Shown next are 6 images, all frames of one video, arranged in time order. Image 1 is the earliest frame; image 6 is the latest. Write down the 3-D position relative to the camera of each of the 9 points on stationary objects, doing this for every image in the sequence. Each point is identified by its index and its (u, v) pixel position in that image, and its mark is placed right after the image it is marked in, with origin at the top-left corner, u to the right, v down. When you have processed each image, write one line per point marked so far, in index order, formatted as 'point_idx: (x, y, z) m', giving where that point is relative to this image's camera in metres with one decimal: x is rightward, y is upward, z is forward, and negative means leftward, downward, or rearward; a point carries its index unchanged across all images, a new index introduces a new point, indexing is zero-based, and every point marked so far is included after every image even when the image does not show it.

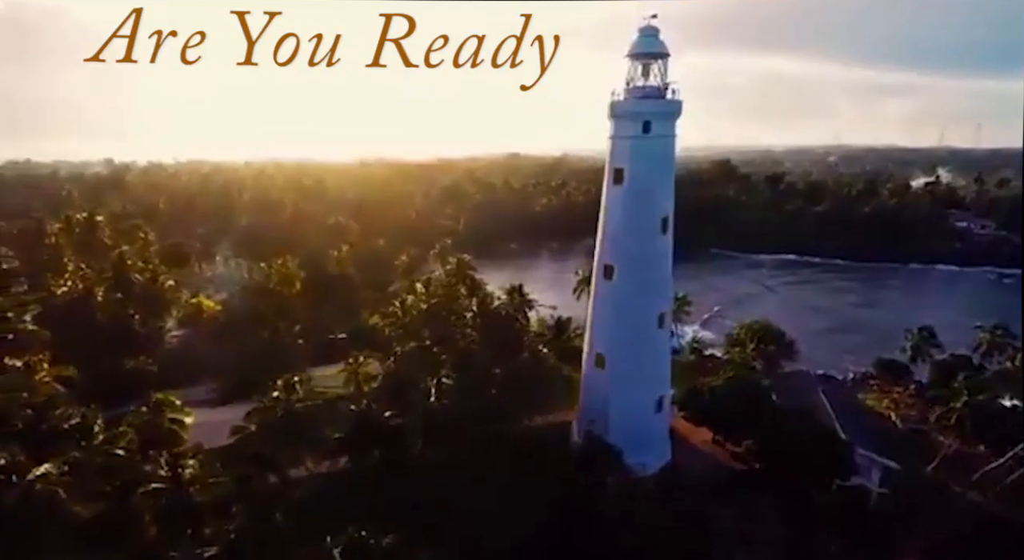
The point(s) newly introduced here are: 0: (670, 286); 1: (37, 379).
0: (+3.4, -0.2, +14.7) m
1: (-8.9, -1.8, +12.2) m
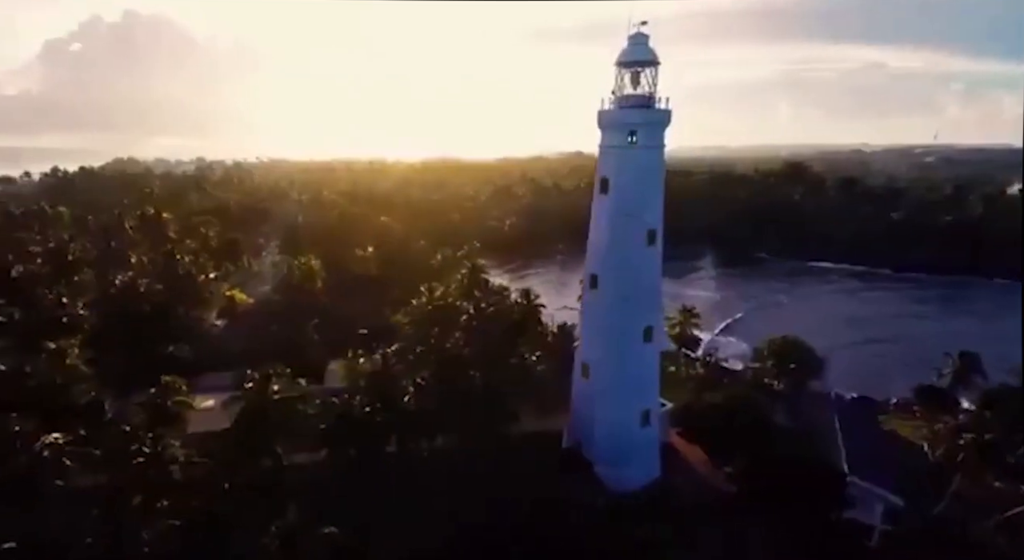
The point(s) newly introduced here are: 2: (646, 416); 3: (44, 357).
0: (+3.1, -0.4, +14.4) m
1: (-9.4, -1.6, +13.9) m
2: (+2.9, -3.0, +14.6) m
3: (-9.8, -1.5, +13.8) m
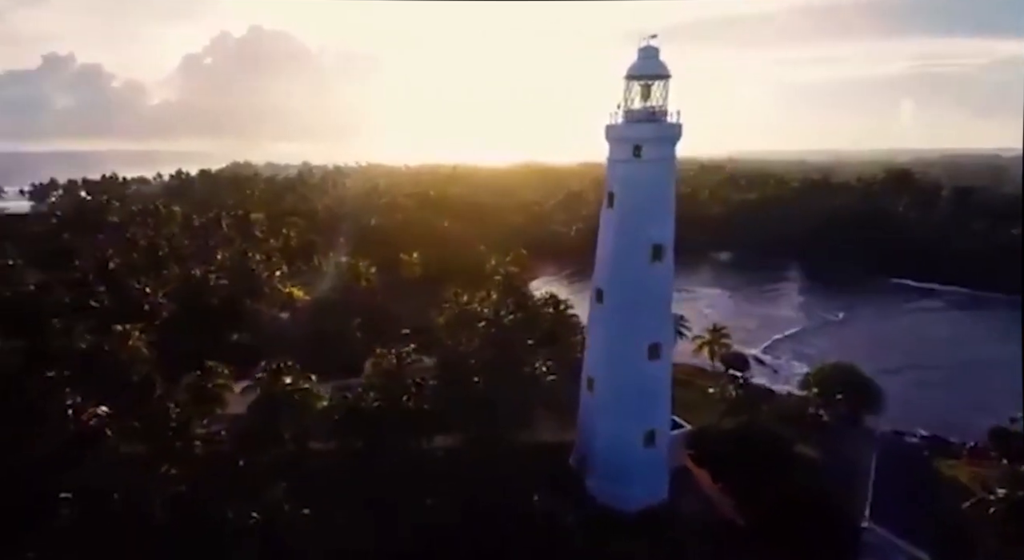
0: (+3.2, -0.8, +14.0) m
1: (-9.2, -1.5, +16.0) m
2: (+2.9, -3.3, +14.3) m
3: (-9.6, -1.4, +16.0) m
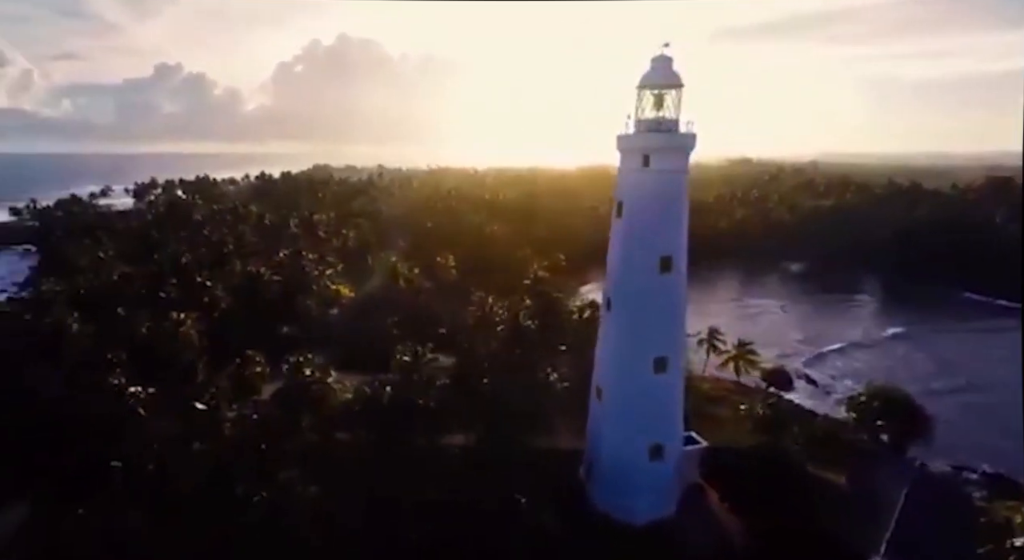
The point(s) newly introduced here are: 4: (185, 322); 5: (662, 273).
0: (+3.4, -1.0, +13.8) m
1: (-8.7, -1.3, +17.6) m
2: (+3.0, -3.6, +14.0) m
3: (-9.0, -1.2, +17.6) m
4: (-8.7, -1.2, +17.8) m
5: (+3.0, +0.1, +13.5) m
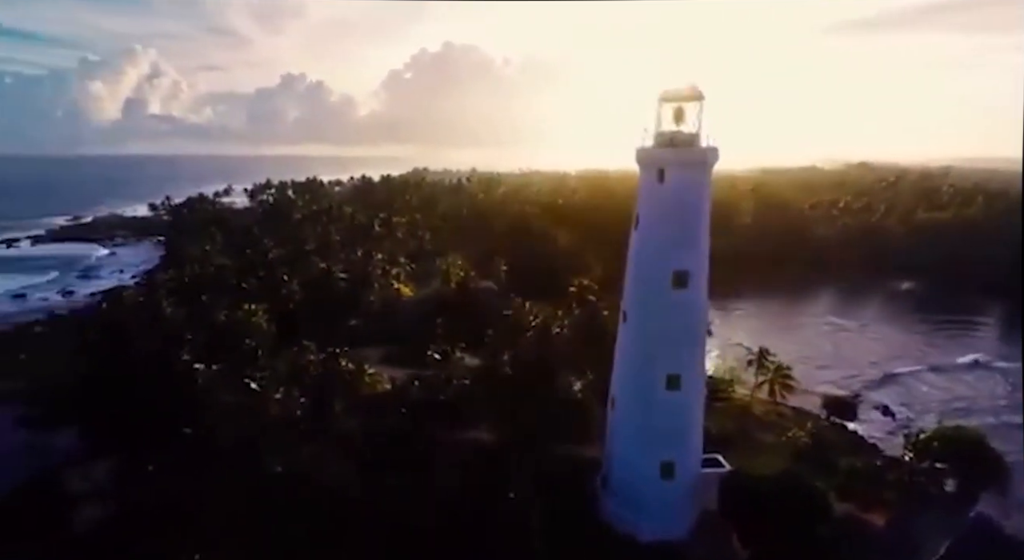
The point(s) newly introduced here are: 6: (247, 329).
0: (+3.6, -1.4, +13.4) m
1: (-7.5, -1.2, +19.4) m
2: (+3.2, -3.9, +13.7) m
3: (-7.9, -1.0, +19.5) m
4: (-7.5, -1.0, +19.7) m
5: (+3.3, -0.2, +13.2) m
6: (-7.5, -1.5, +18.7) m
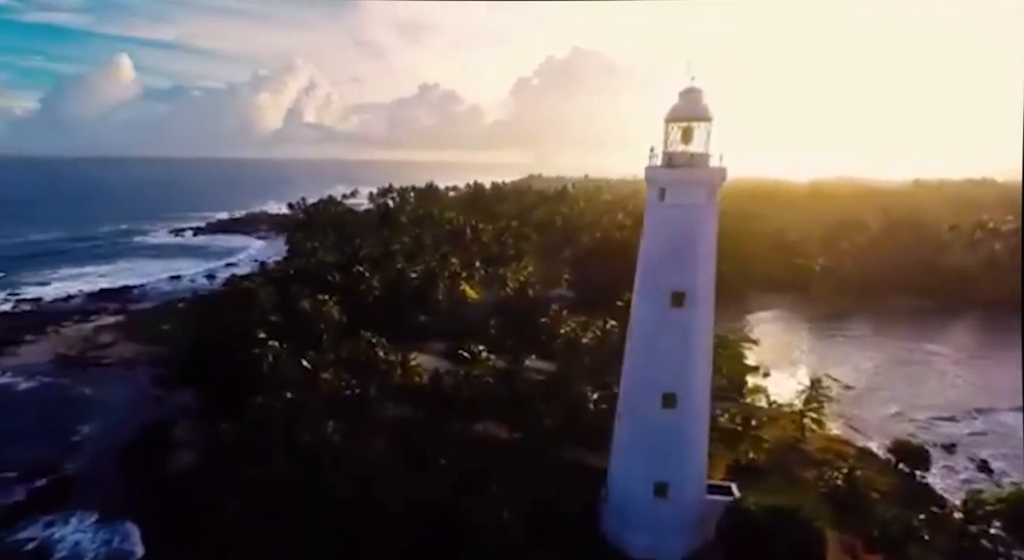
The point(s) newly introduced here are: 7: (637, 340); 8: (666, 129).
0: (+3.4, -1.7, +12.9) m
1: (-5.9, -1.0, +21.4) m
2: (+3.0, -4.2, +13.3) m
3: (-6.2, -0.8, +21.6) m
4: (-5.8, -0.8, +21.6) m
5: (+3.1, -0.5, +12.8) m
6: (-6.1, -1.3, +20.7) m
7: (+2.5, -1.2, +13.4) m
8: (+3.1, +3.1, +13.0) m
